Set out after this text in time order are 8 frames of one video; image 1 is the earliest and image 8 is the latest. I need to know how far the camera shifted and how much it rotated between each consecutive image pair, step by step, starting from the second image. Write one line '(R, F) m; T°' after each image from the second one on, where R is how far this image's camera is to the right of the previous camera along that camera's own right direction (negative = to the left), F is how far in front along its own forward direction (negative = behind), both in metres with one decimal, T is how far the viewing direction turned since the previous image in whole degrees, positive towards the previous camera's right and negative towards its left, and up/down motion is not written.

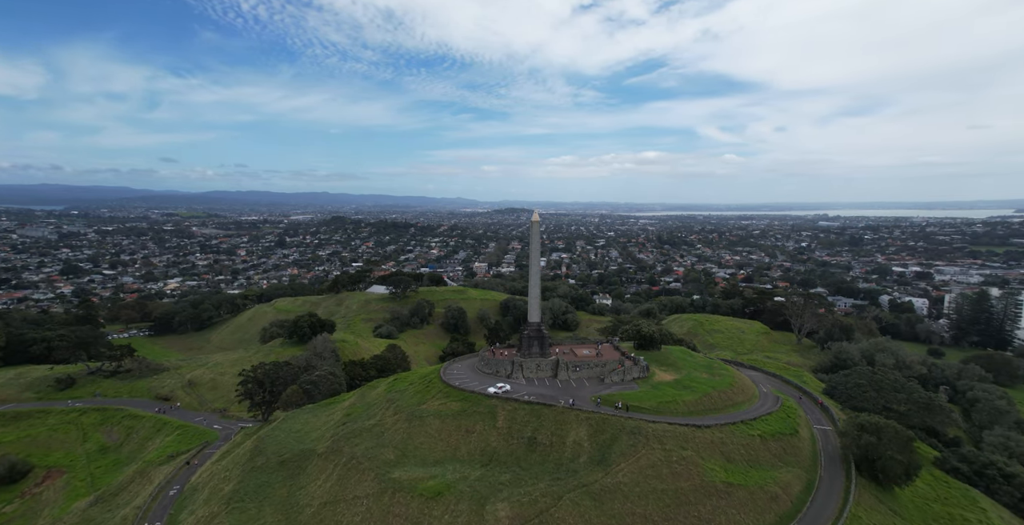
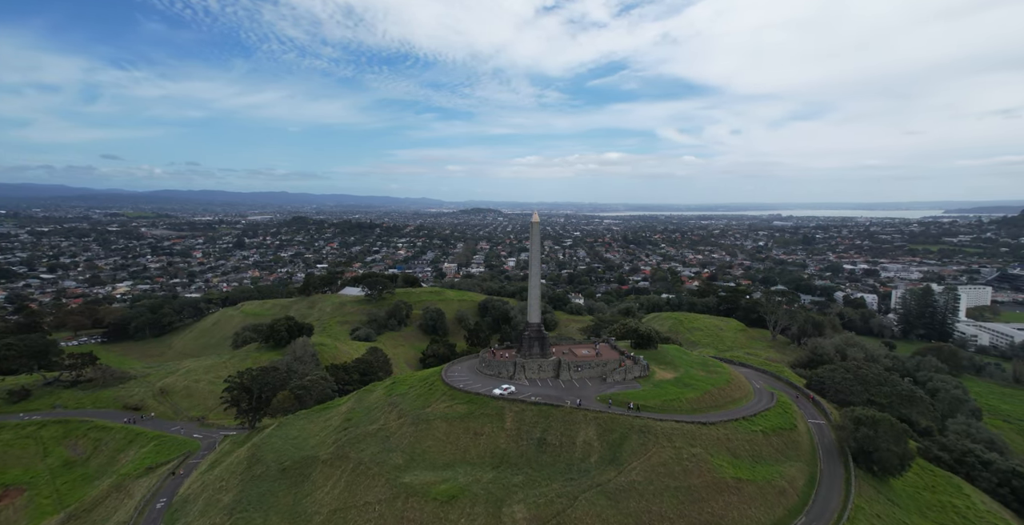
(-1.6, +0.1) m; +3°
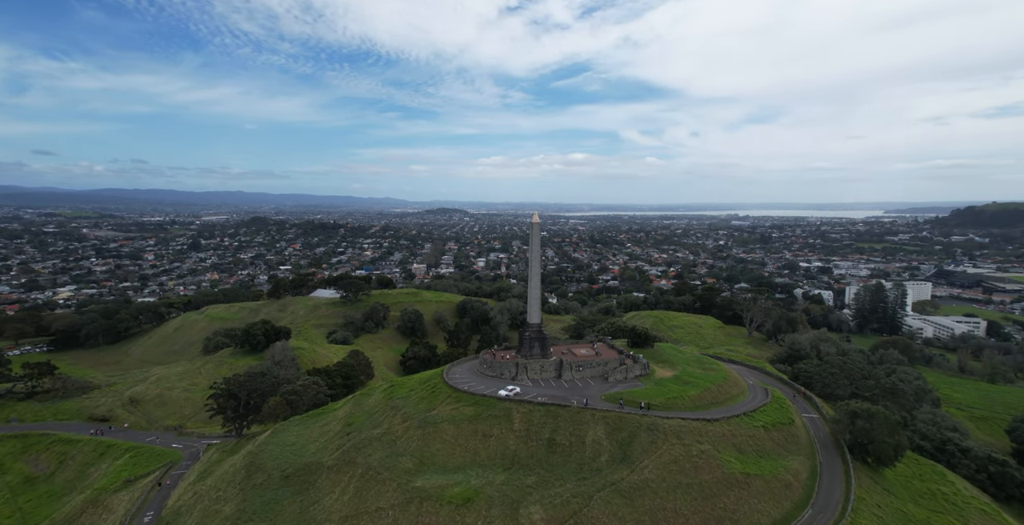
(-1.6, +0.1) m; +3°
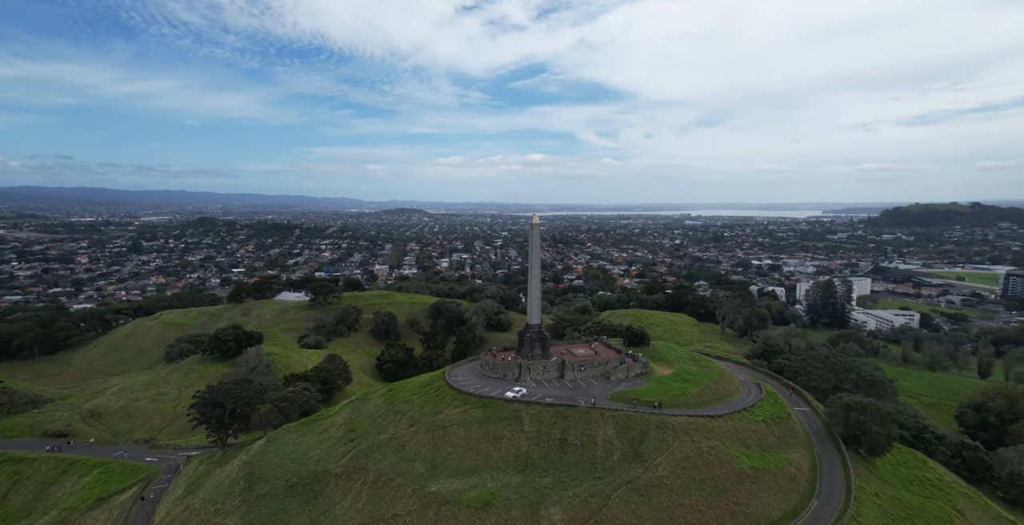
(-1.9, +0.1) m; +4°
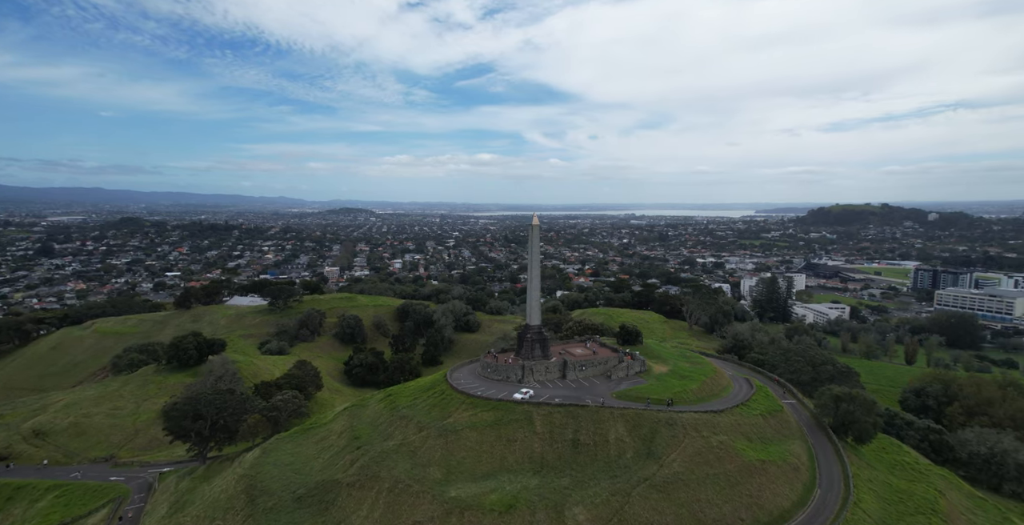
(-2.4, +0.2) m; +5°
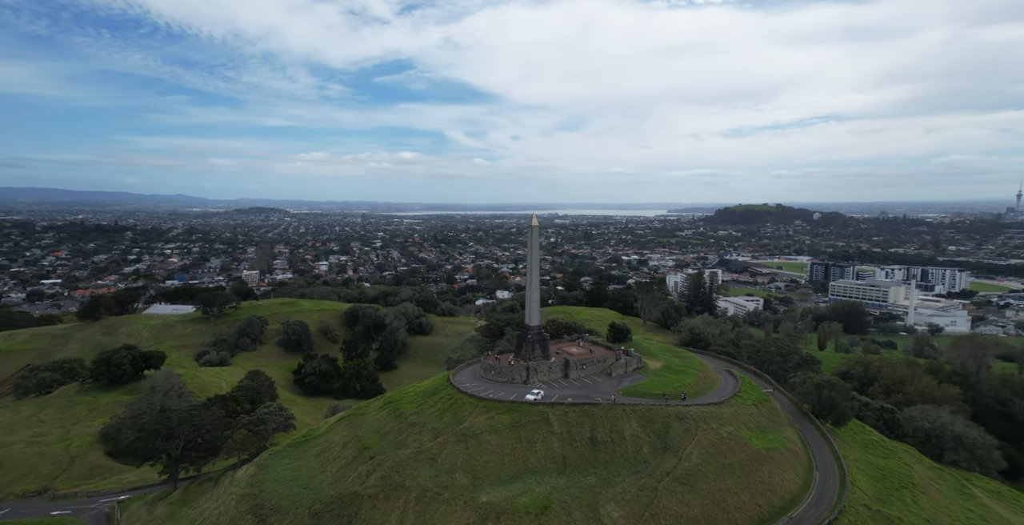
(-3.6, +0.2) m; +7°
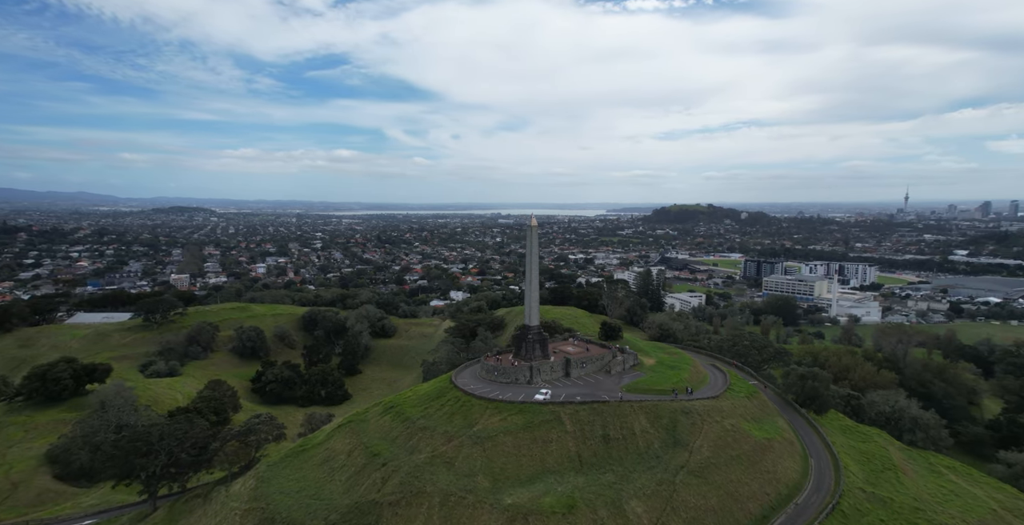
(-2.7, +0.1) m; +5°
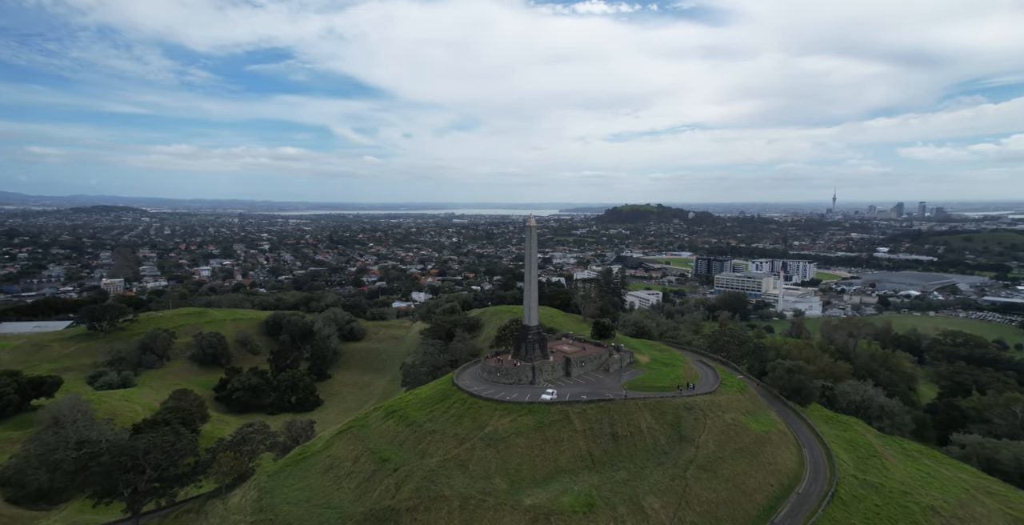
(-2.2, 0.0) m; +4°
